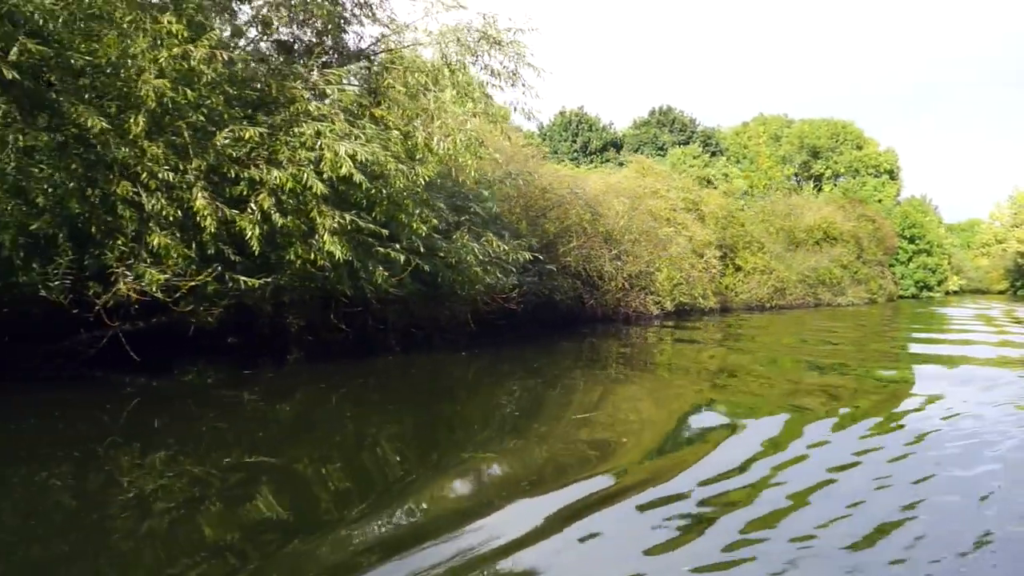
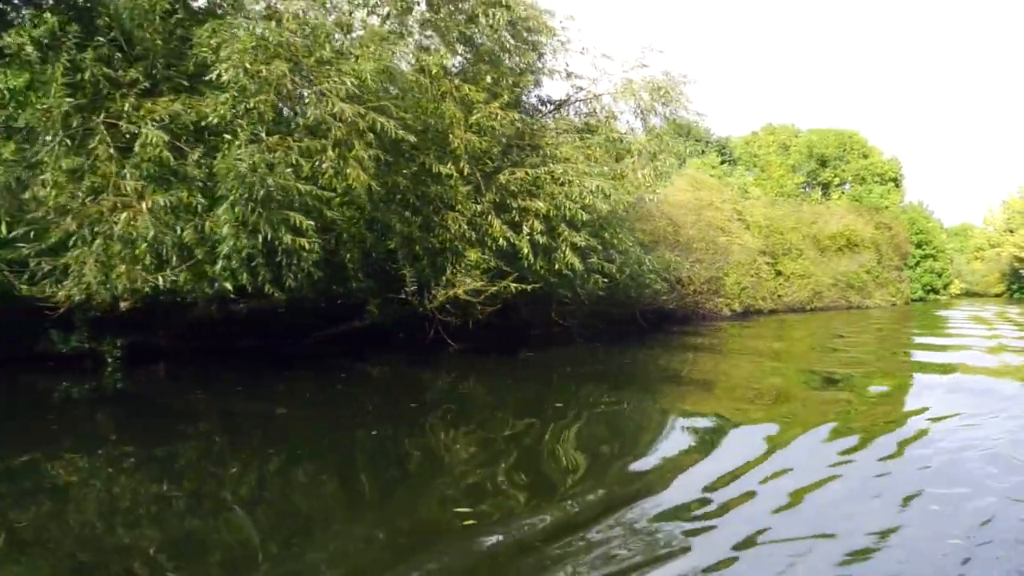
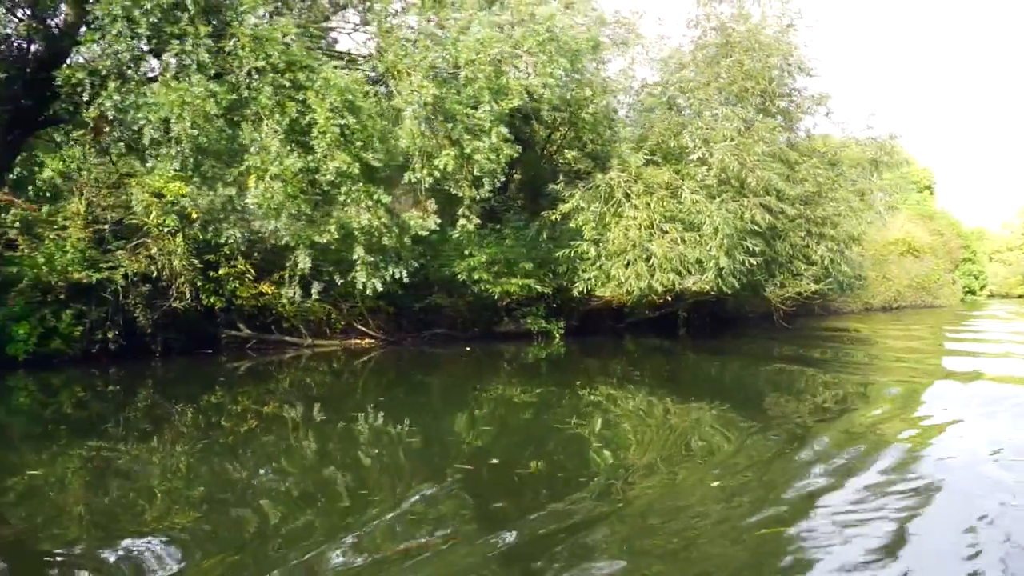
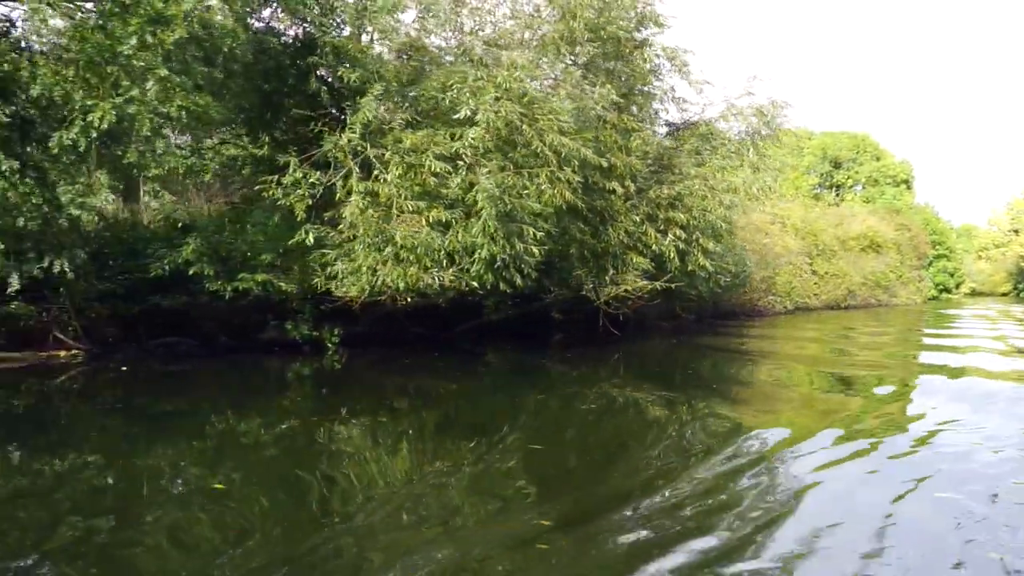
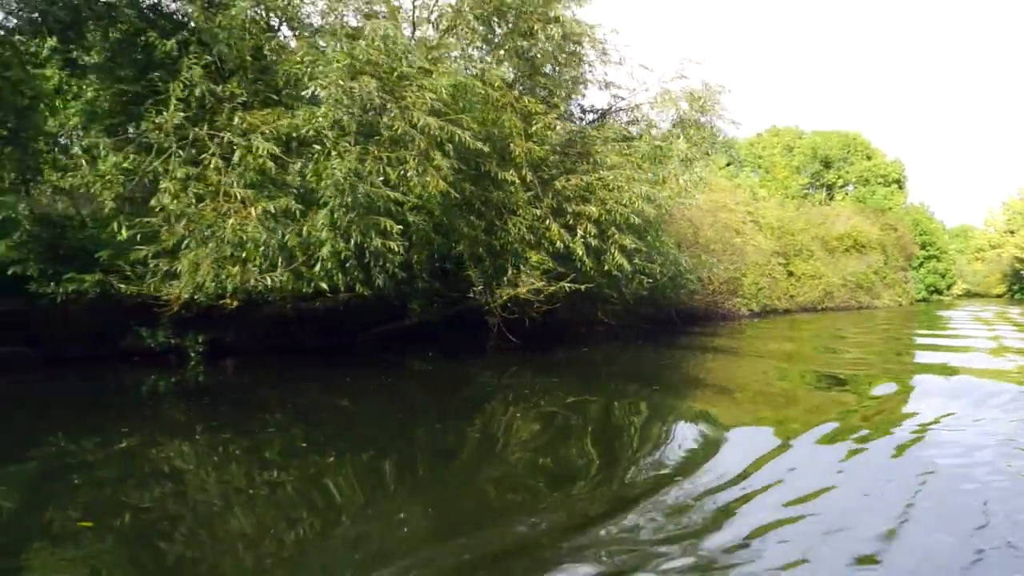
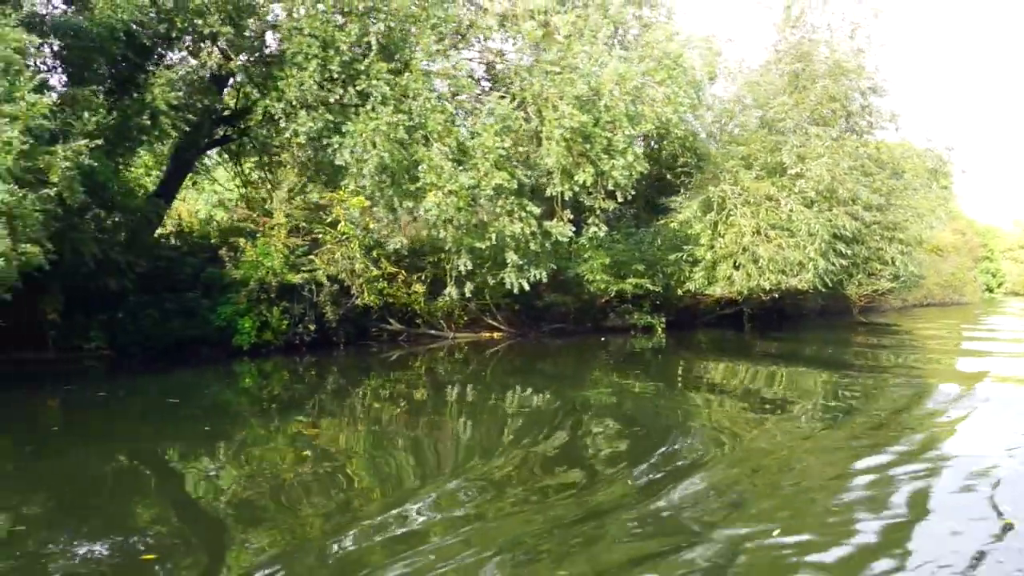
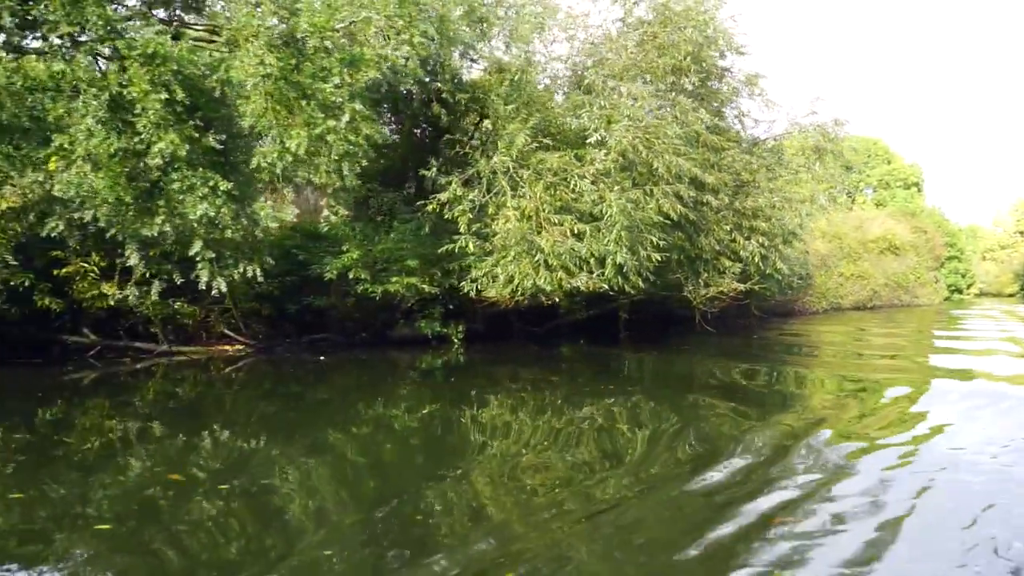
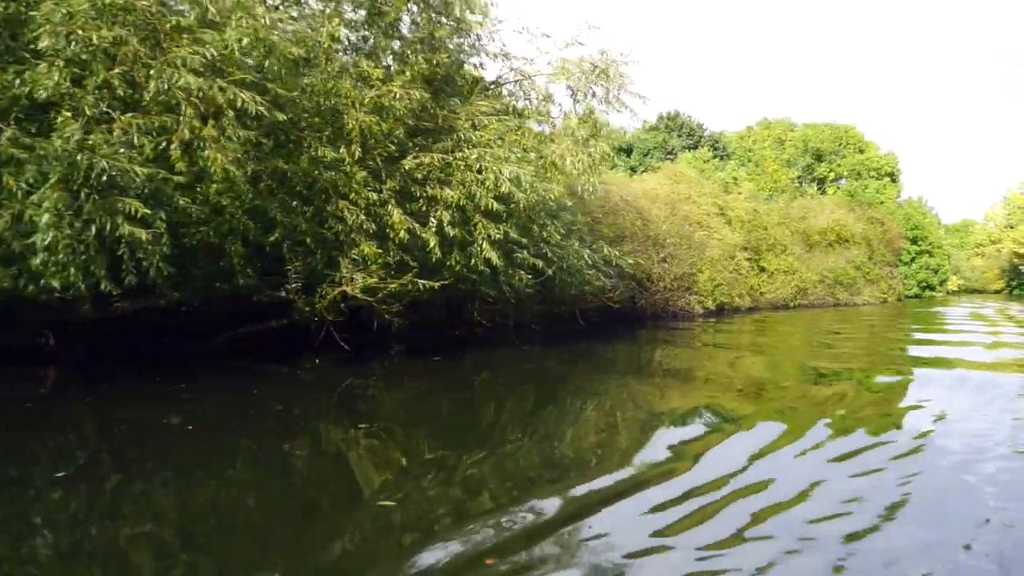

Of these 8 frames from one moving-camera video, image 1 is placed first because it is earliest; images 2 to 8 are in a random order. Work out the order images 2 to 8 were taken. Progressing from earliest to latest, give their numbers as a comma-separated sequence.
8, 2, 5, 4, 7, 3, 6
